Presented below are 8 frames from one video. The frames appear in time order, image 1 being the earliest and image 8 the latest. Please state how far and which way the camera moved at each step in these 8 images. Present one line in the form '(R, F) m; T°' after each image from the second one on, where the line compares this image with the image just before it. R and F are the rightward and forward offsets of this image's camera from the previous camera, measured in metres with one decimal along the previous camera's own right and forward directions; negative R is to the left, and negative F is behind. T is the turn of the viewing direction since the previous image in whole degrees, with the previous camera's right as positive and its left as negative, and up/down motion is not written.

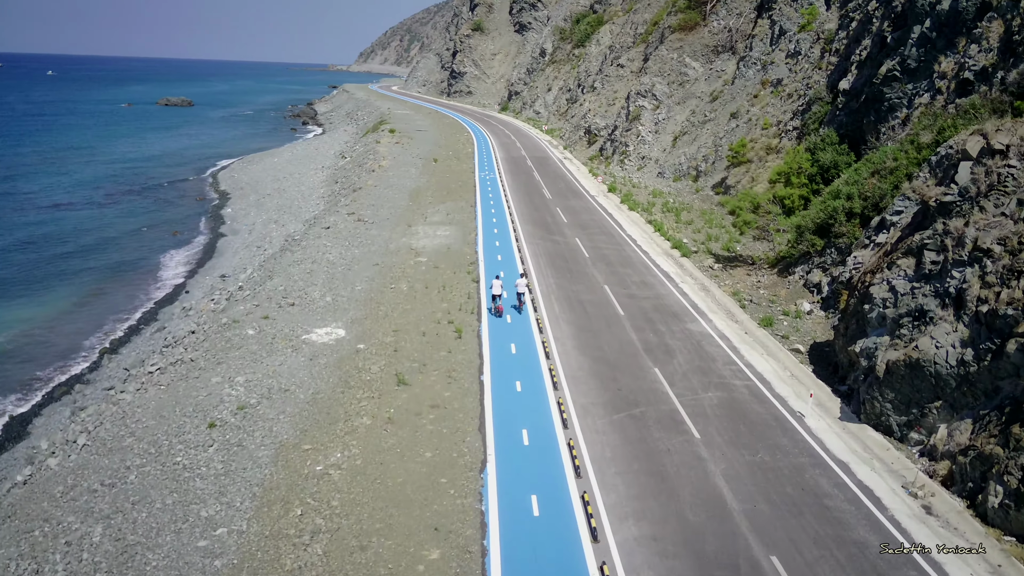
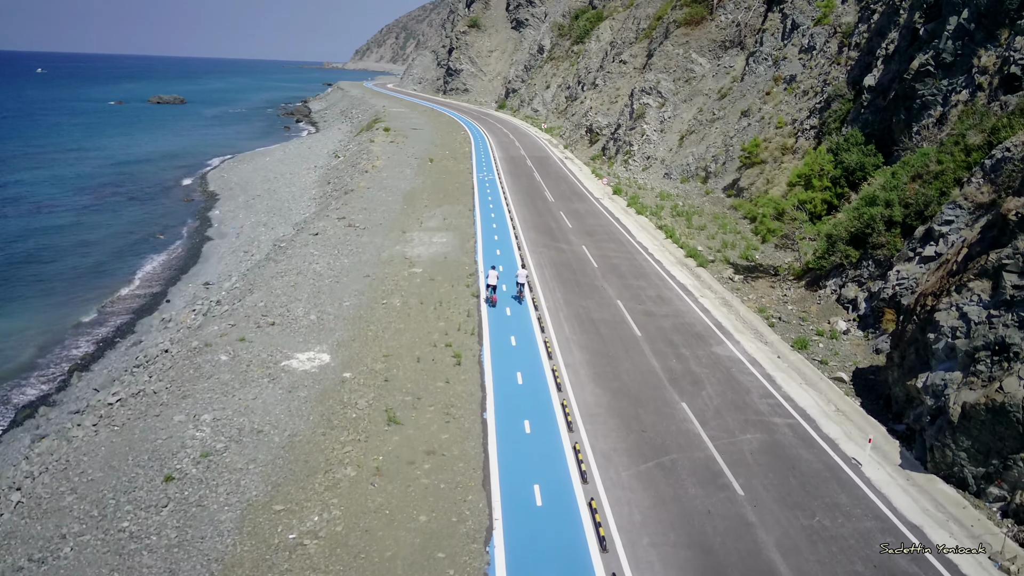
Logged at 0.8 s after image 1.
(-0.2, +2.0) m; 0°
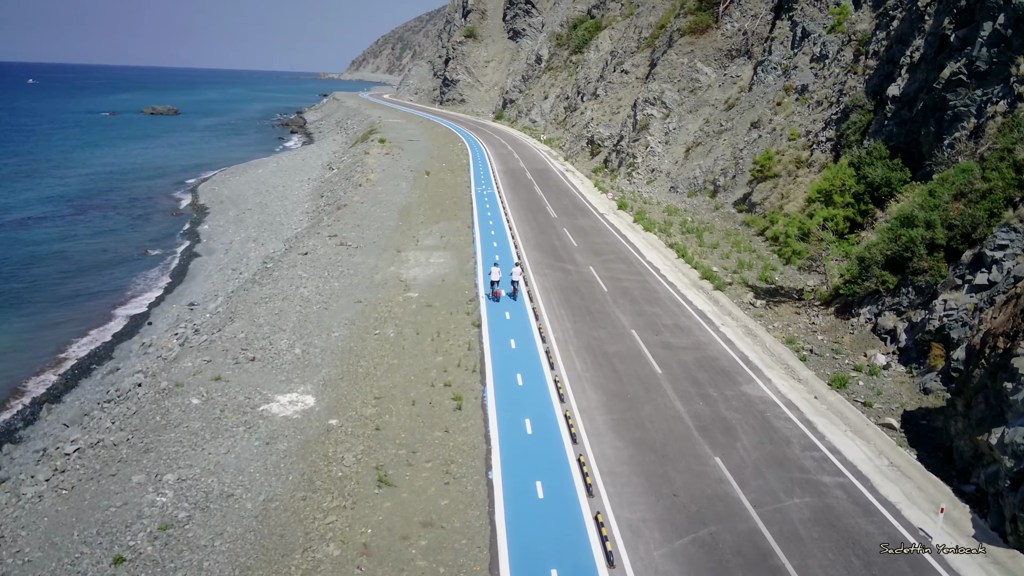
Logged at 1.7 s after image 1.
(-0.2, +1.7) m; 0°
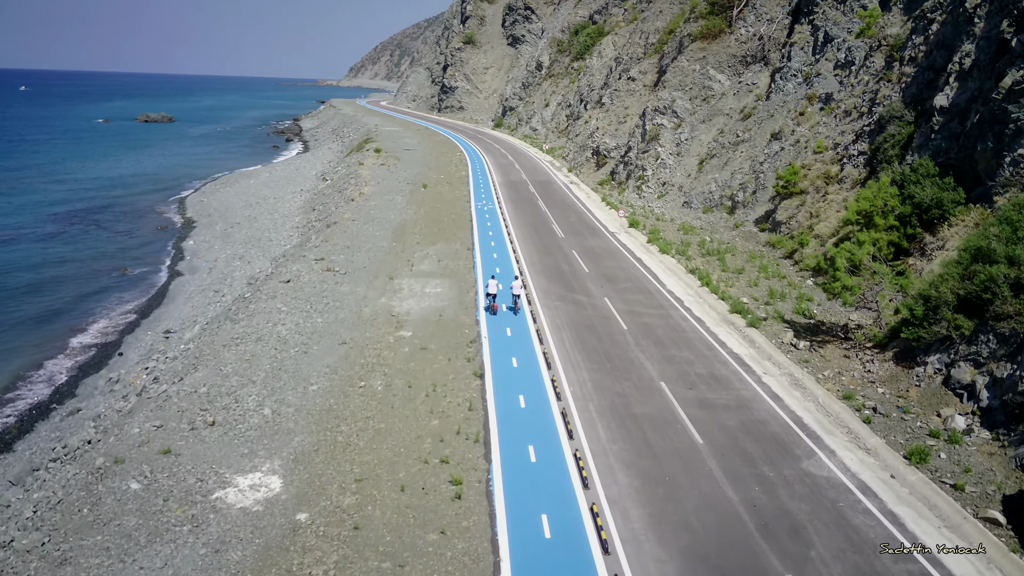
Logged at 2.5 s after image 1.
(-0.2, +2.7) m; 0°
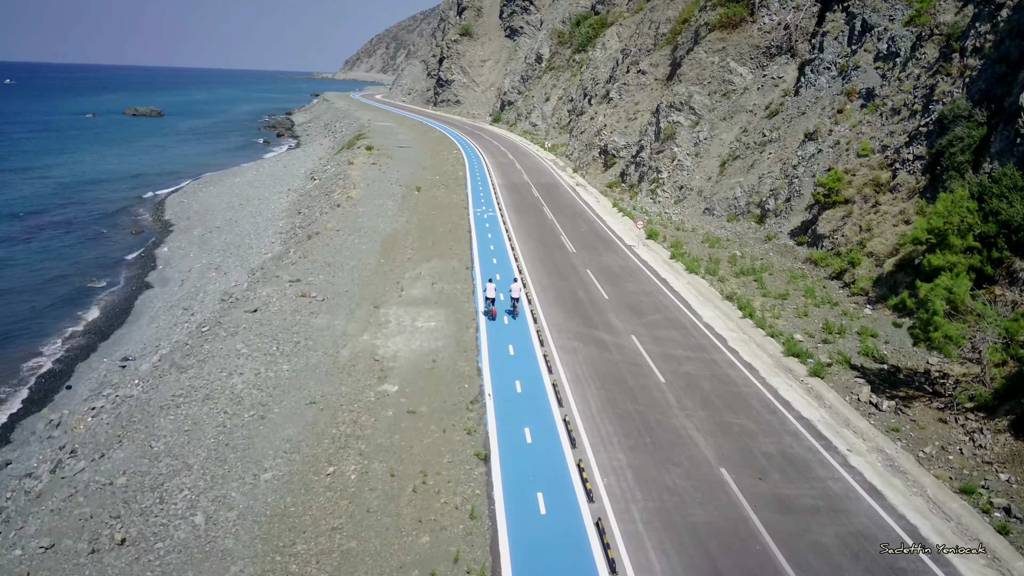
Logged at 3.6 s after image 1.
(-0.3, +3.7) m; 0°
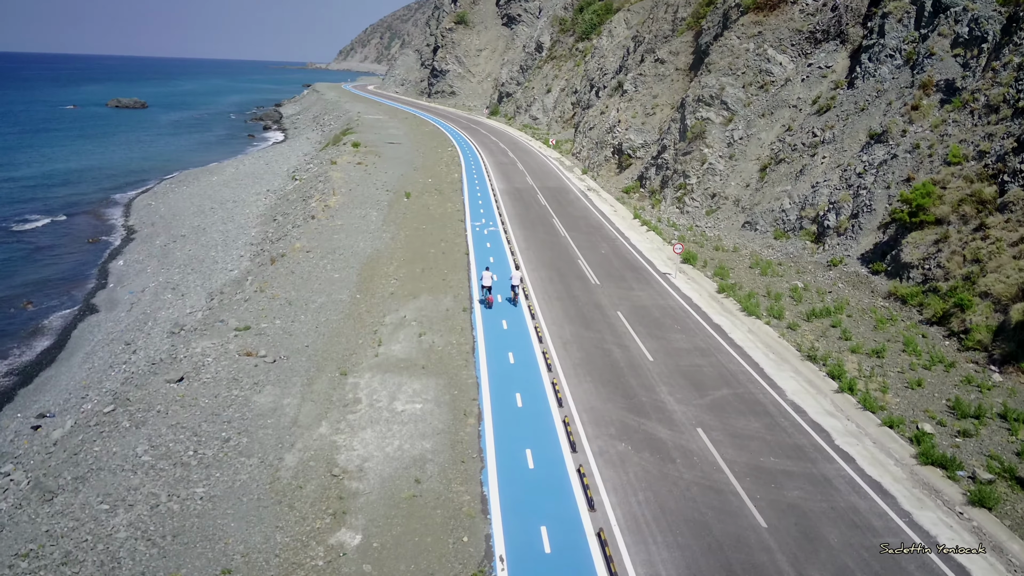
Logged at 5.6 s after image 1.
(-0.3, +5.3) m; 0°
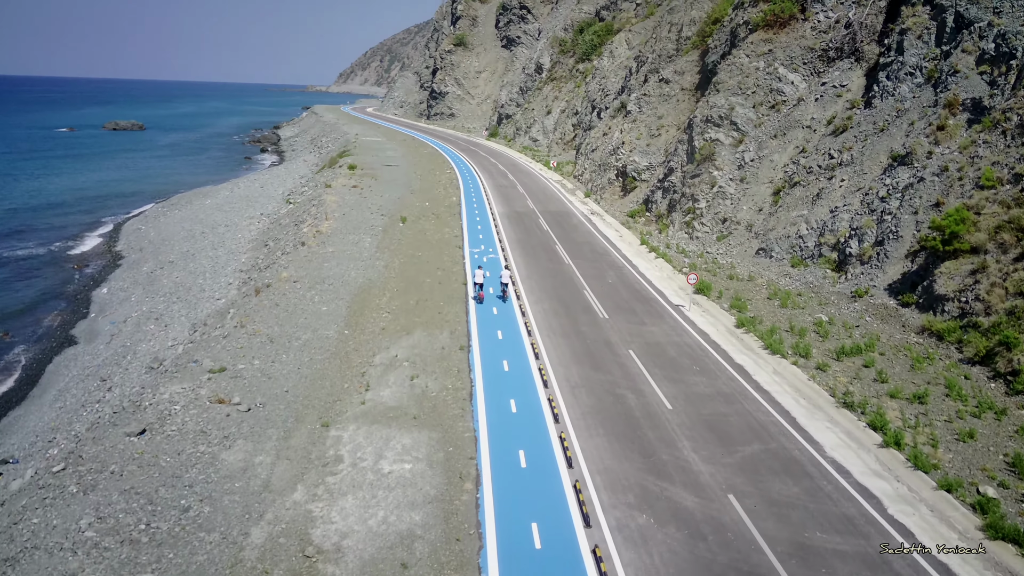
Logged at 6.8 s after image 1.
(0.0, +1.6) m; 0°
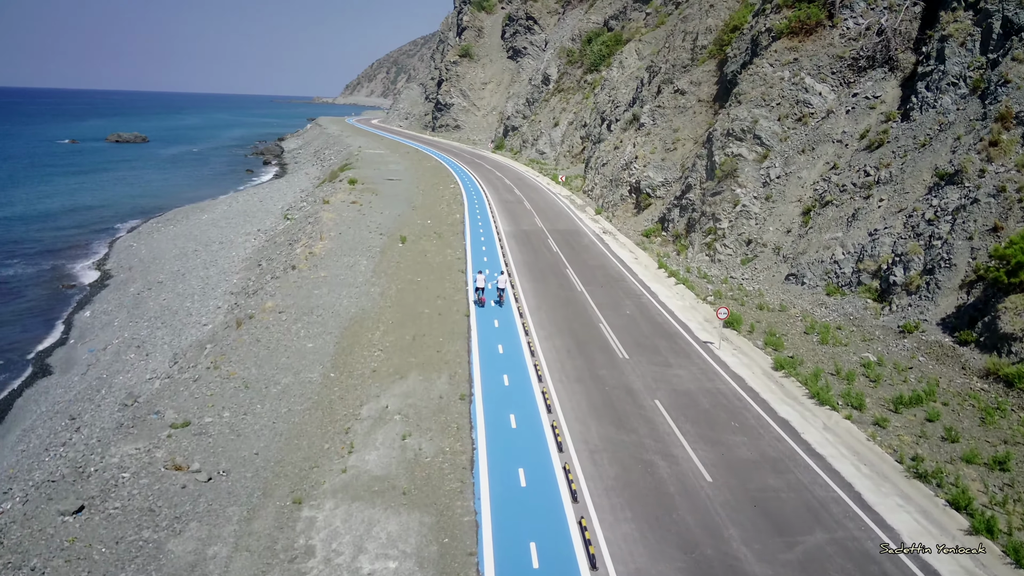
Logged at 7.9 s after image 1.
(0.0, +2.3) m; 0°
